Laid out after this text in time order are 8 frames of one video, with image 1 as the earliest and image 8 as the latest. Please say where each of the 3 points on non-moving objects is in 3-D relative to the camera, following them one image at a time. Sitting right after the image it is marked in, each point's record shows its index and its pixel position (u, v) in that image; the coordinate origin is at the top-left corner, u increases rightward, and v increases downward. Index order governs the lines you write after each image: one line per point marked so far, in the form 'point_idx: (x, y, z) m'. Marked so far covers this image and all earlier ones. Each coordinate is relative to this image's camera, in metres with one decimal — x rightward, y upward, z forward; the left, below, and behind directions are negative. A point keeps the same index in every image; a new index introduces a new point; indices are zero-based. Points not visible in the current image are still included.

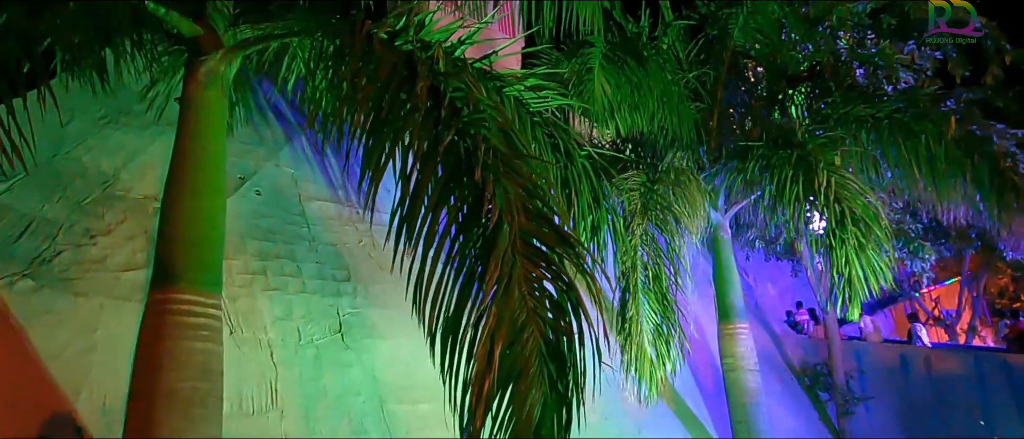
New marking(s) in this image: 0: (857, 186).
0: (+1.8, +0.2, +3.6) m
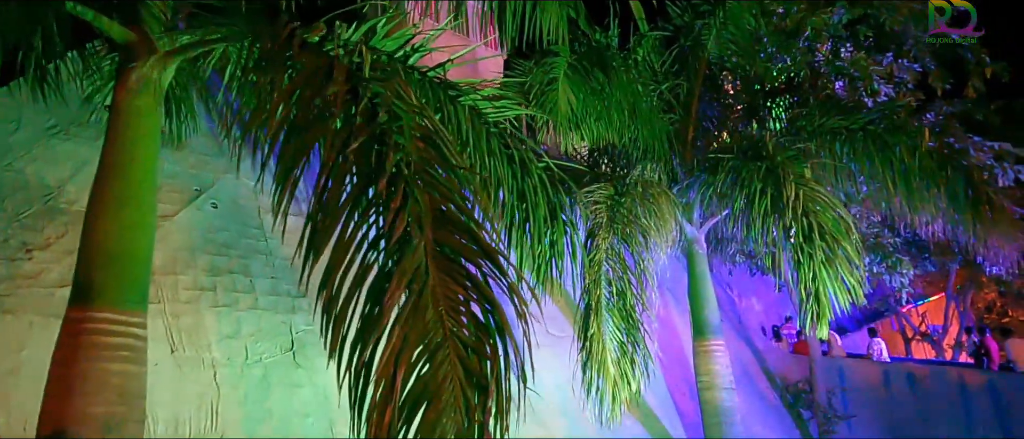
0: (+1.6, +0.1, +3.5) m
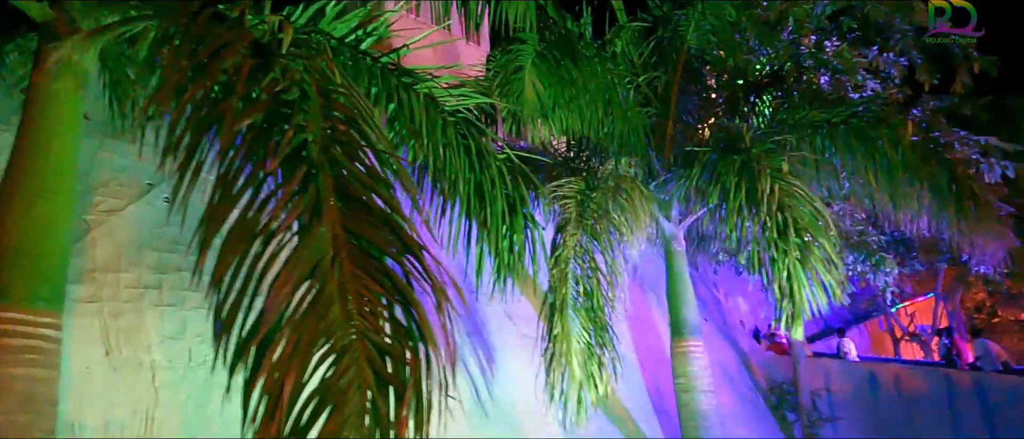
0: (+1.4, +0.1, +3.4) m
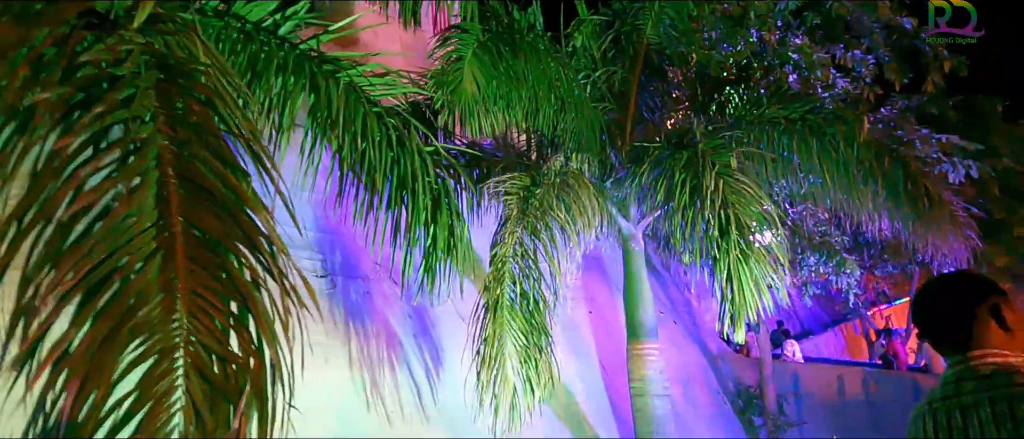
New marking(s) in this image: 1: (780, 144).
0: (+1.1, +0.1, +3.2) m
1: (+1.6, +0.5, +4.0) m
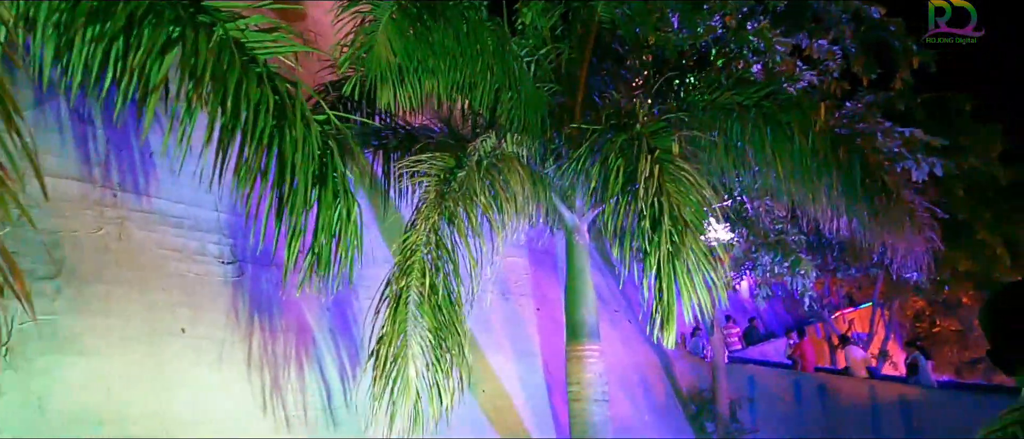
0: (+0.8, +0.2, +2.9) m
1: (+1.2, +0.5, +3.7) m
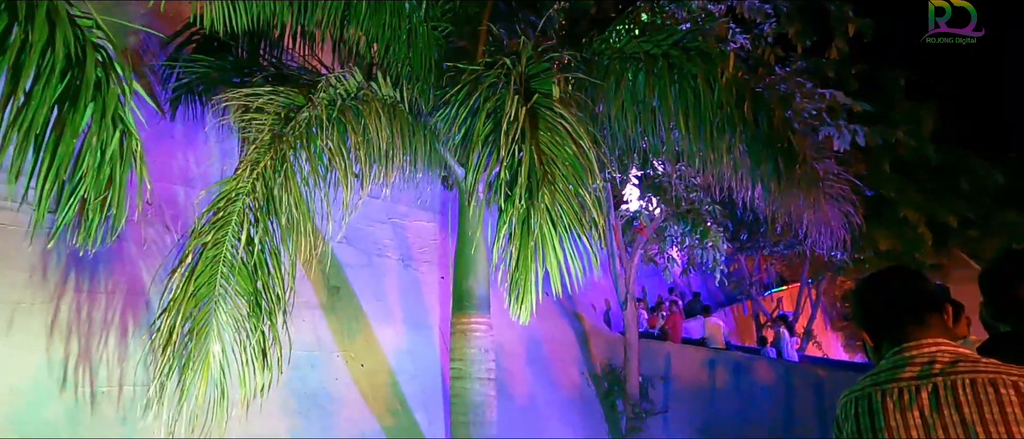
0: (+0.2, +0.4, +2.5) m
1: (+0.6, +0.7, +3.3) m
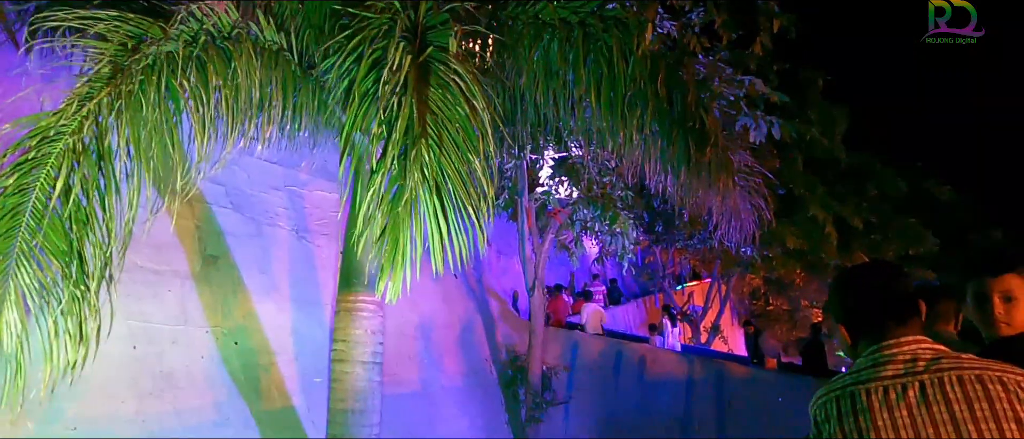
0: (-0.2, +0.5, +2.2) m
1: (+0.2, +0.8, +3.0) m
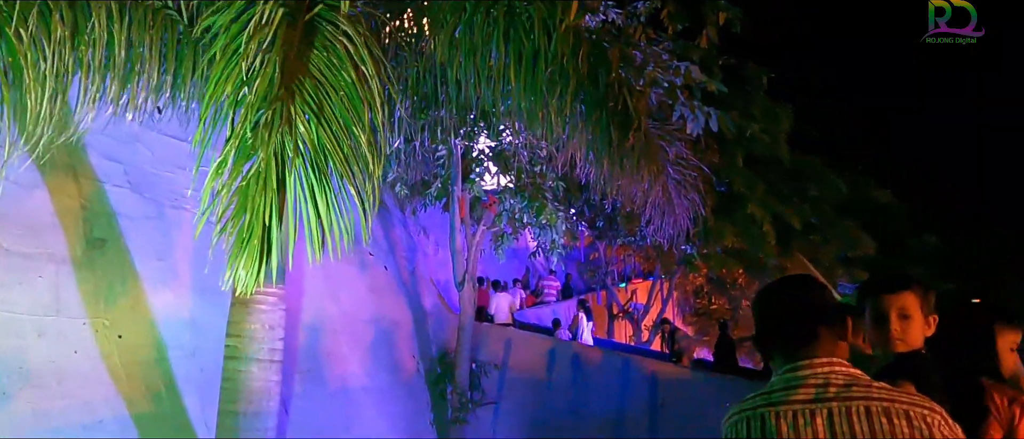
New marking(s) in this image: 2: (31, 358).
0: (-0.5, +0.5, +1.9) m
1: (-0.2, +0.8, +2.7) m
2: (-2.3, -0.7, +3.2) m
